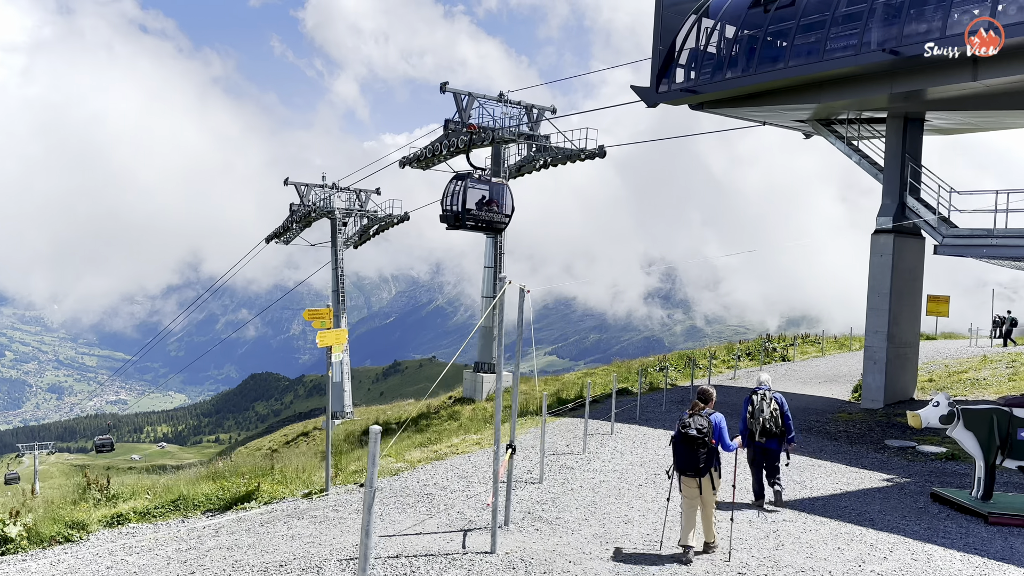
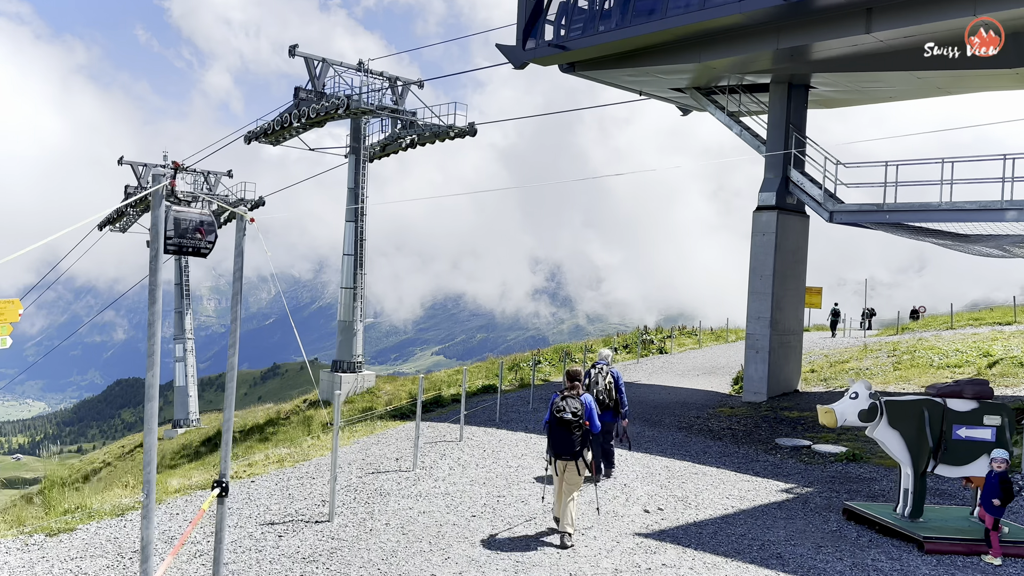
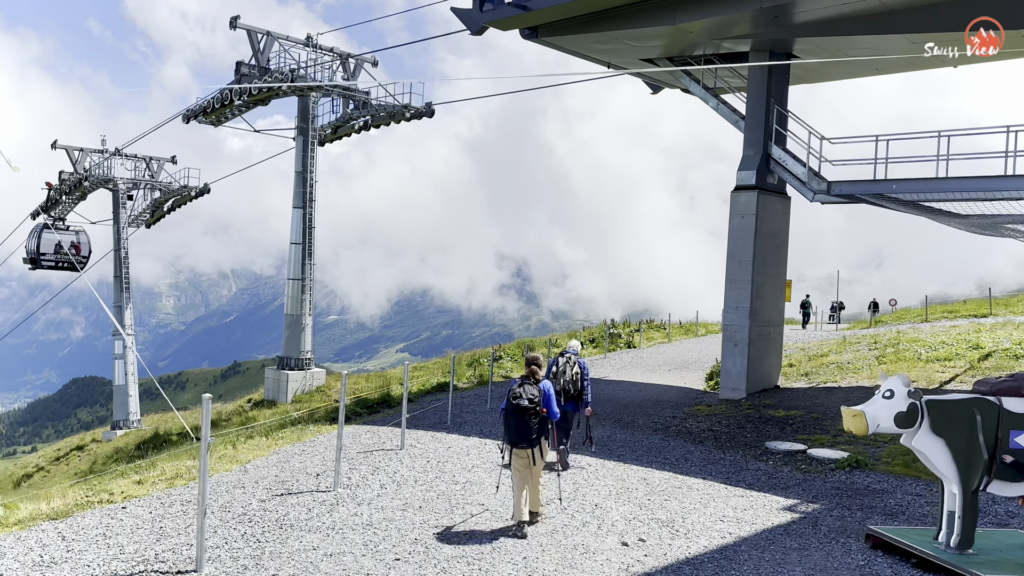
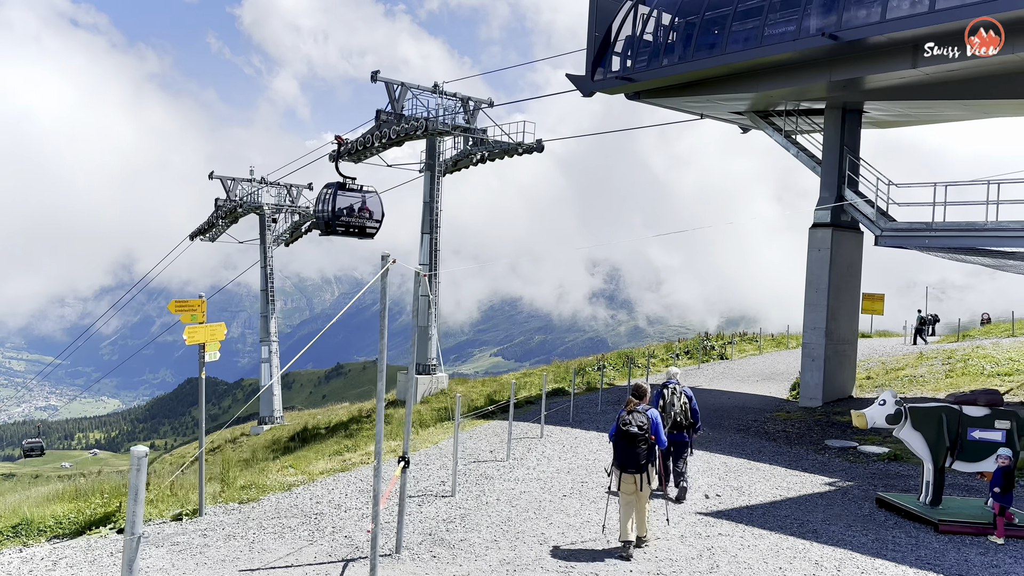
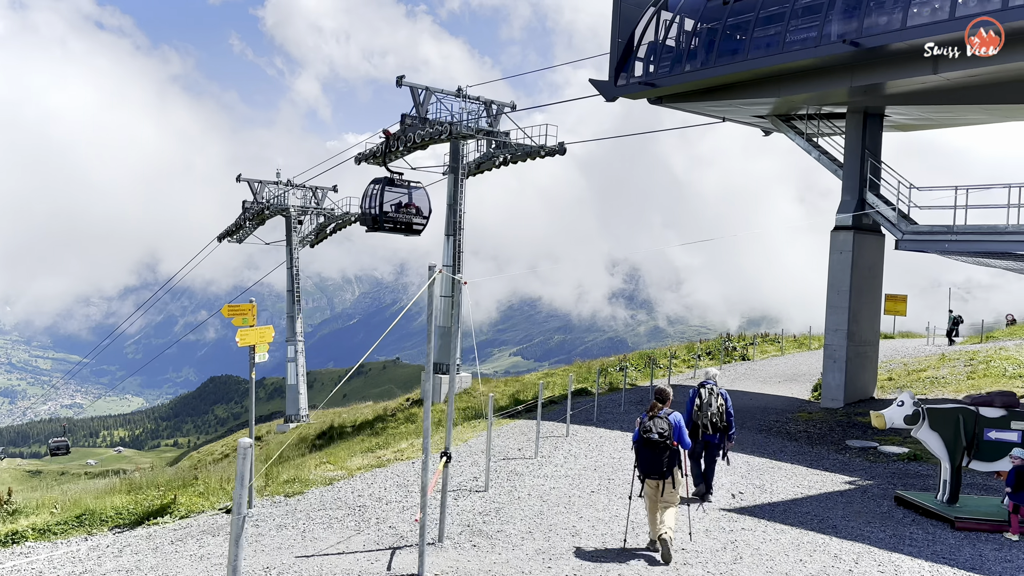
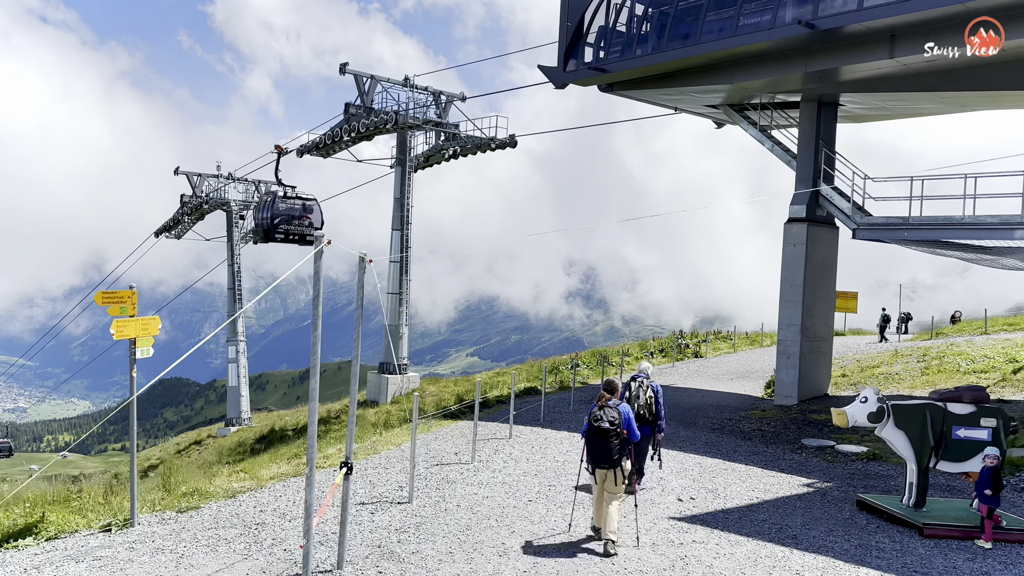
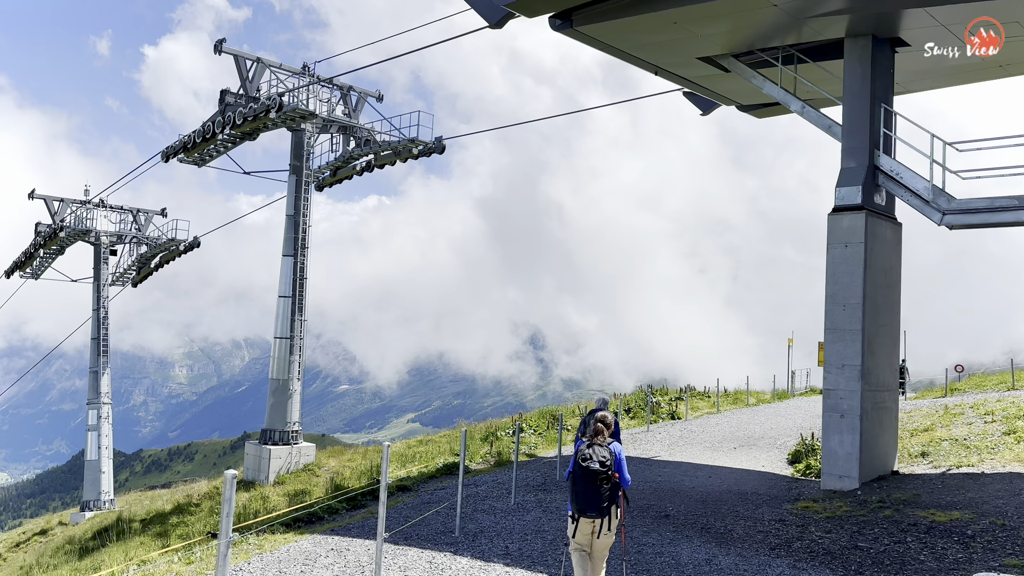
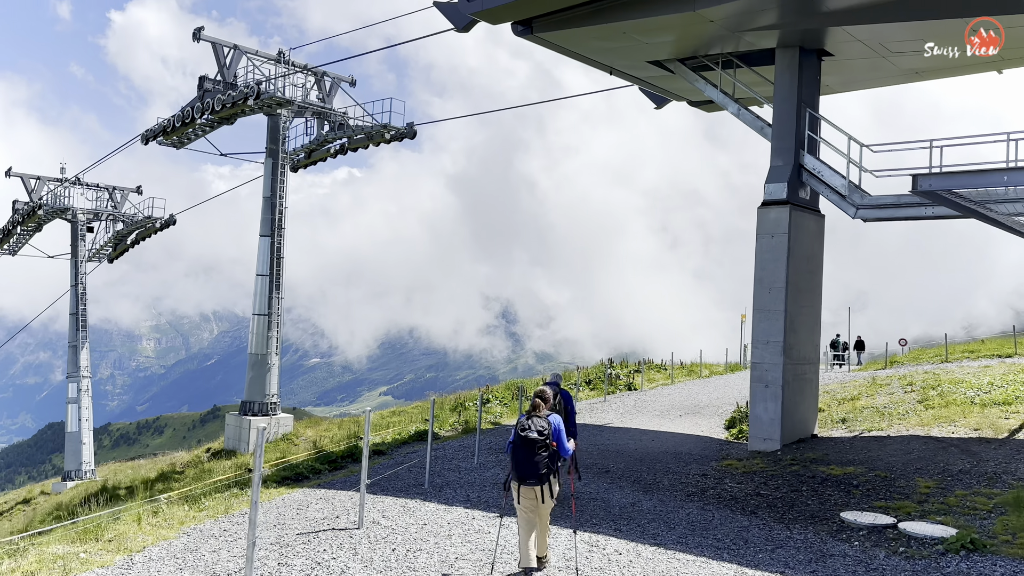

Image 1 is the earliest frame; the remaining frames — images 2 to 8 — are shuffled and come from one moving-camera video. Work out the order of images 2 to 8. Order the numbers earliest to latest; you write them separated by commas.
5, 4, 6, 2, 3, 8, 7
